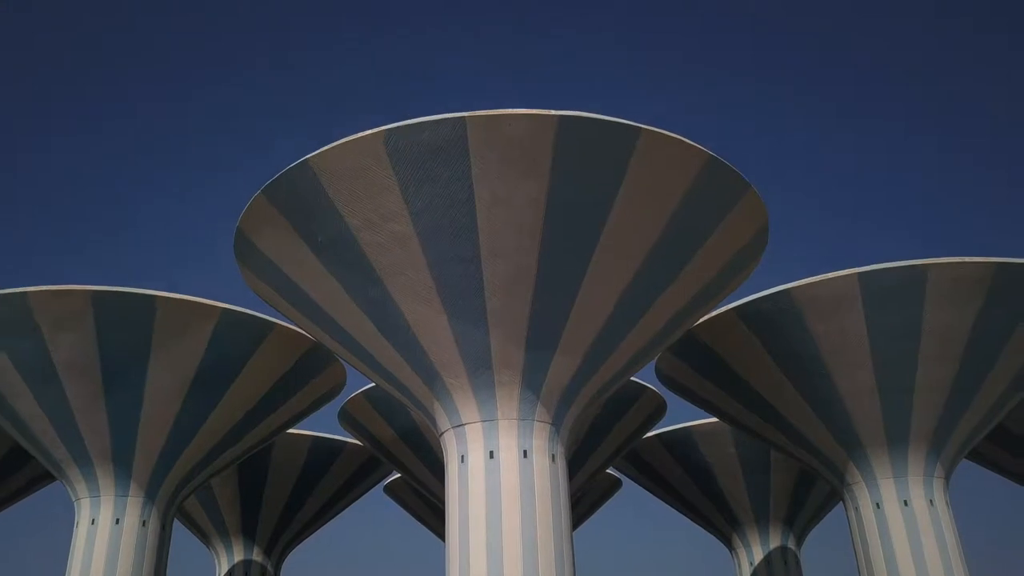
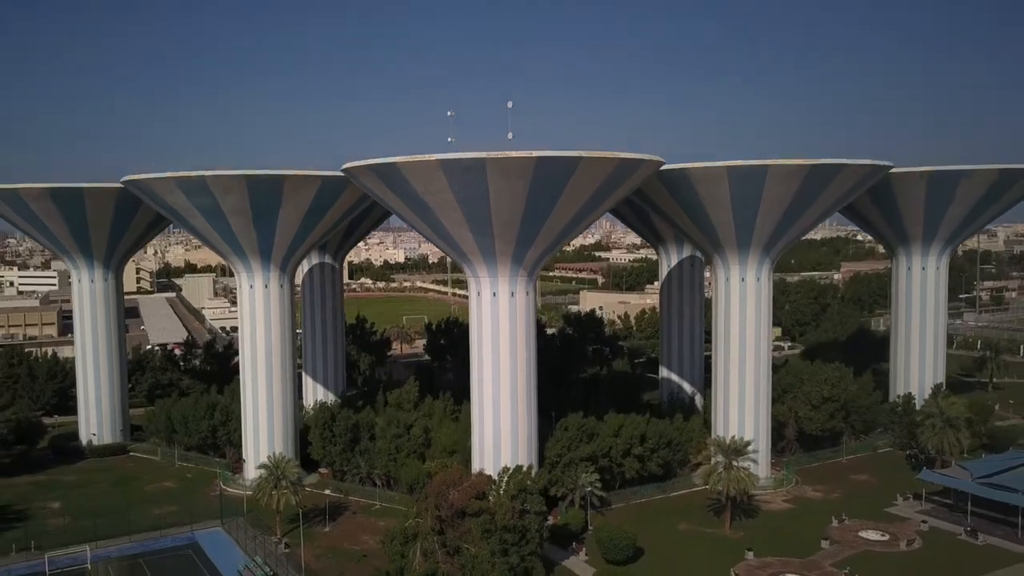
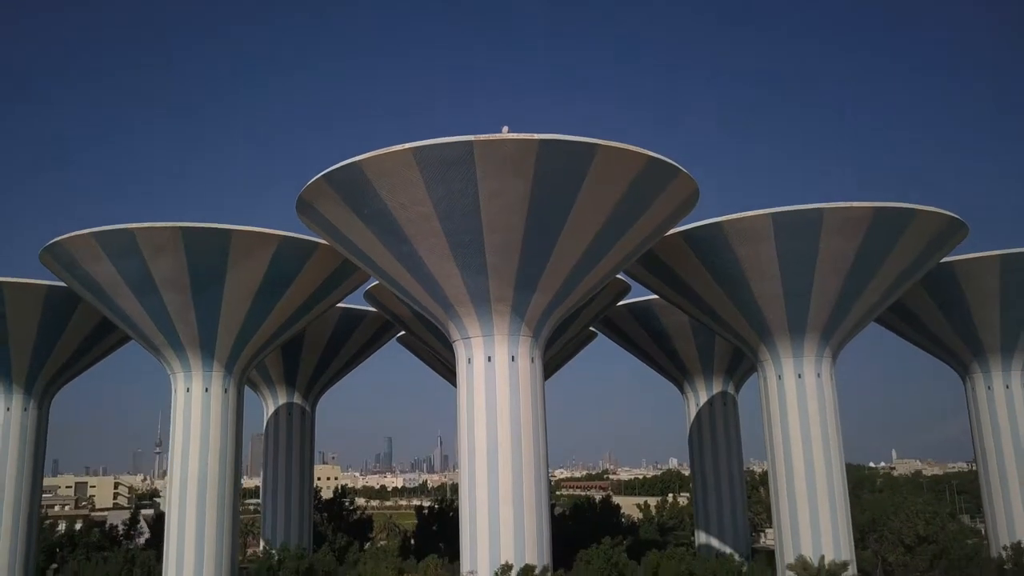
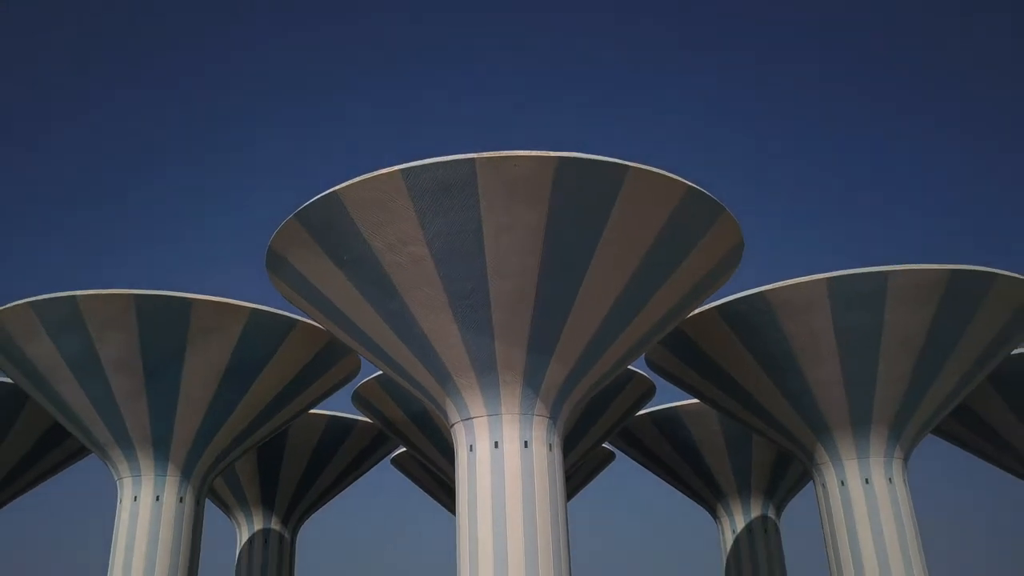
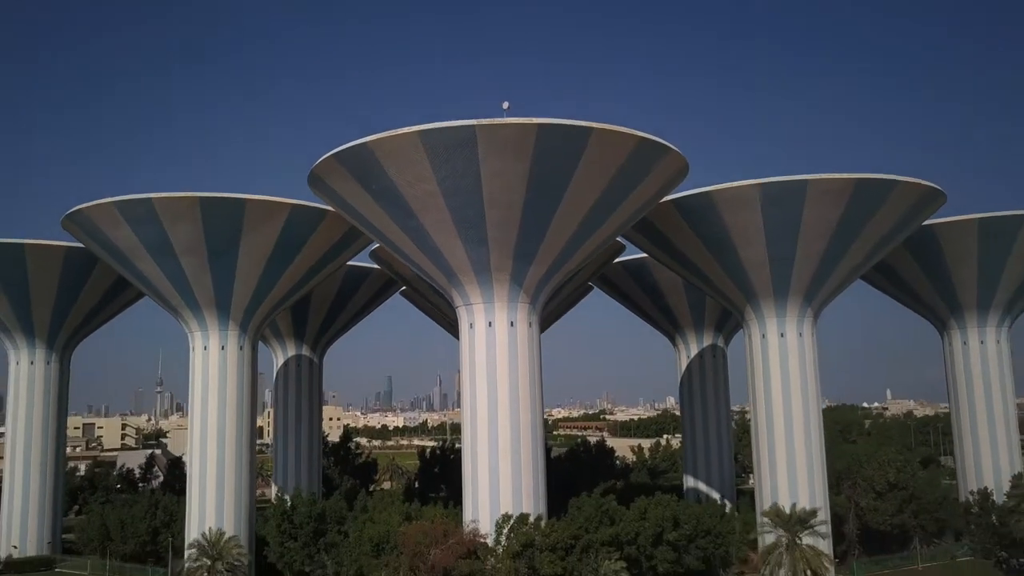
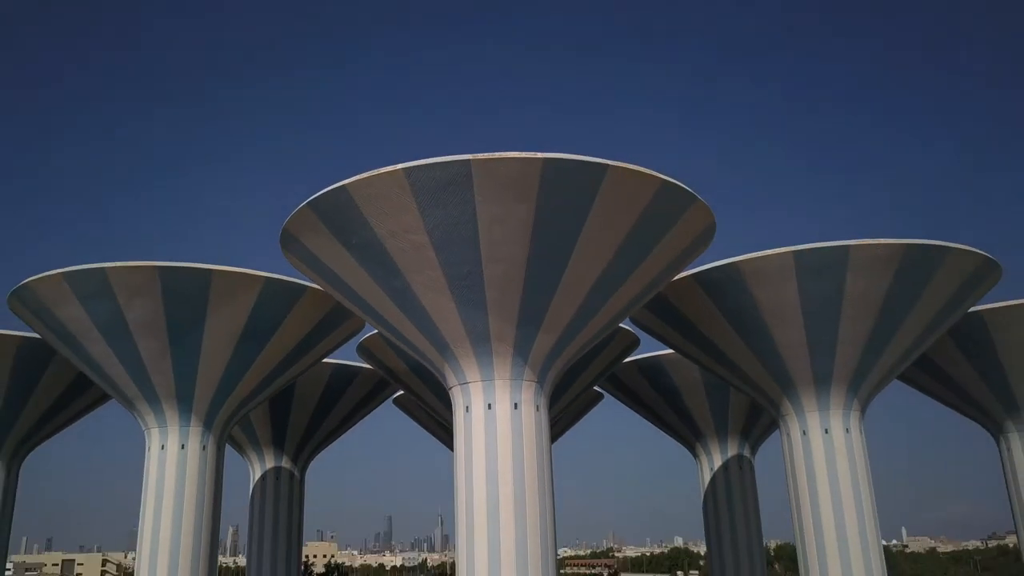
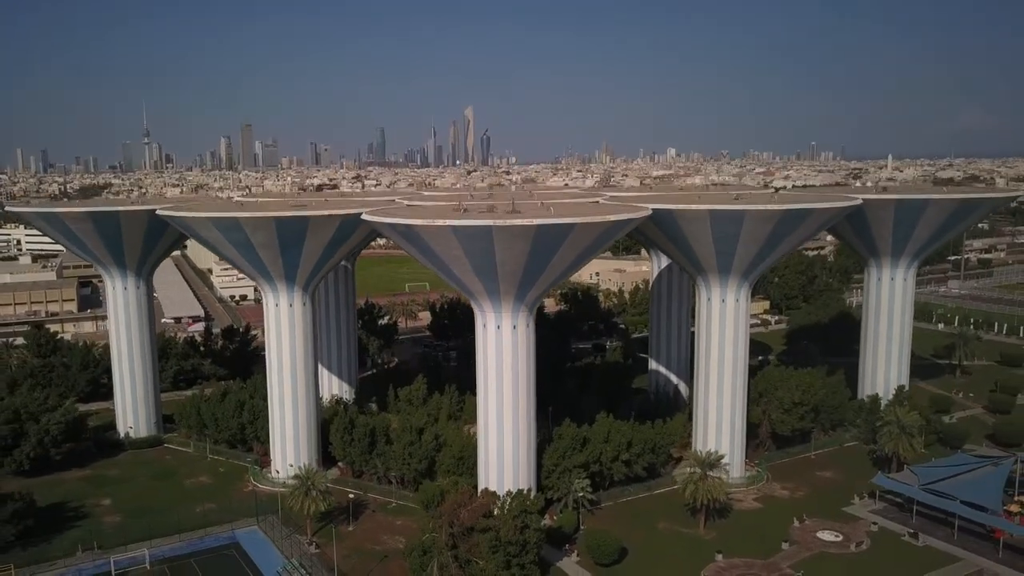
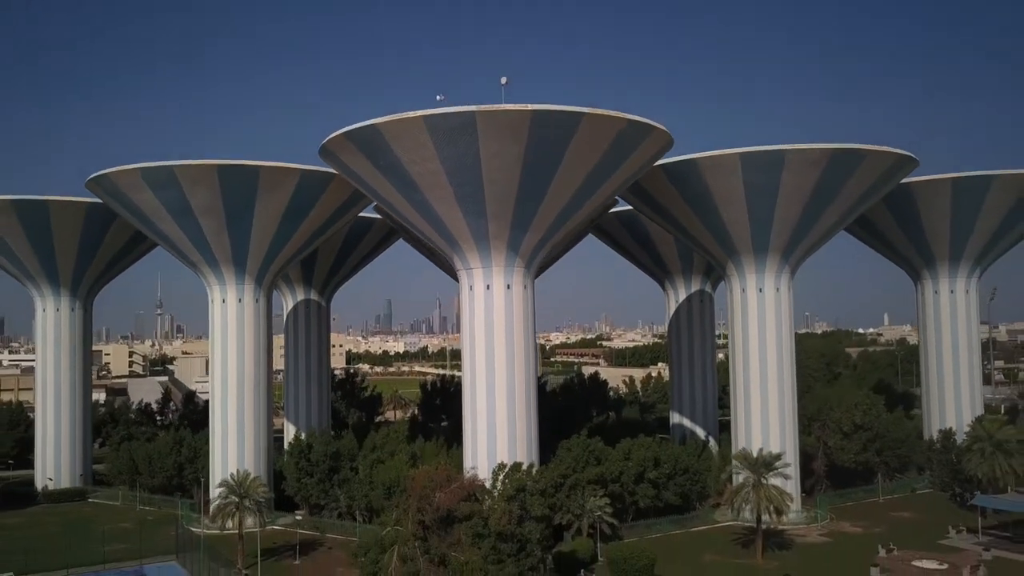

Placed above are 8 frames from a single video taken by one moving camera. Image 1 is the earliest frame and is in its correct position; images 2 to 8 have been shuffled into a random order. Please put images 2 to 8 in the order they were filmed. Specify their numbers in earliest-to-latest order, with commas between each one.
4, 6, 3, 5, 8, 2, 7
